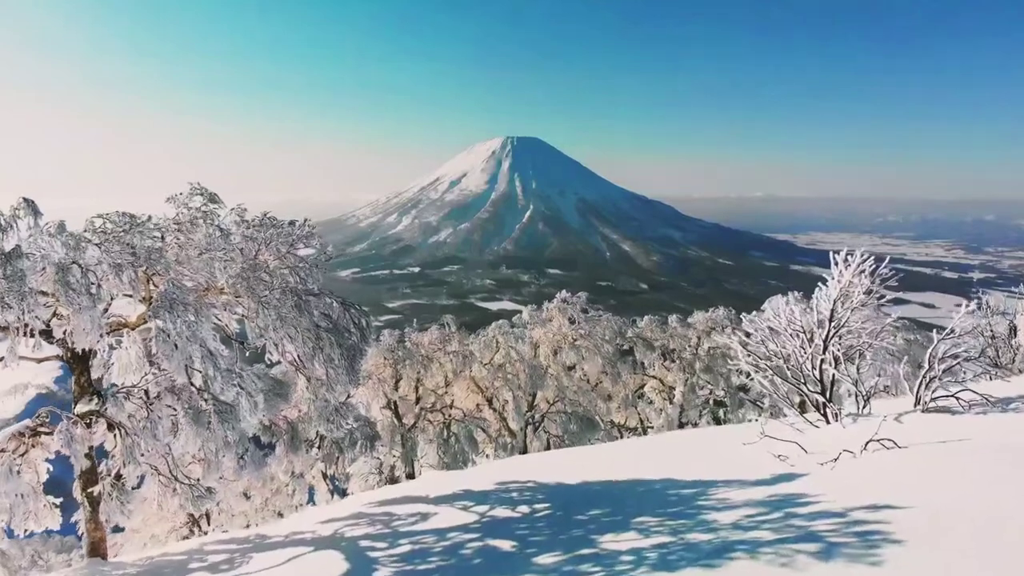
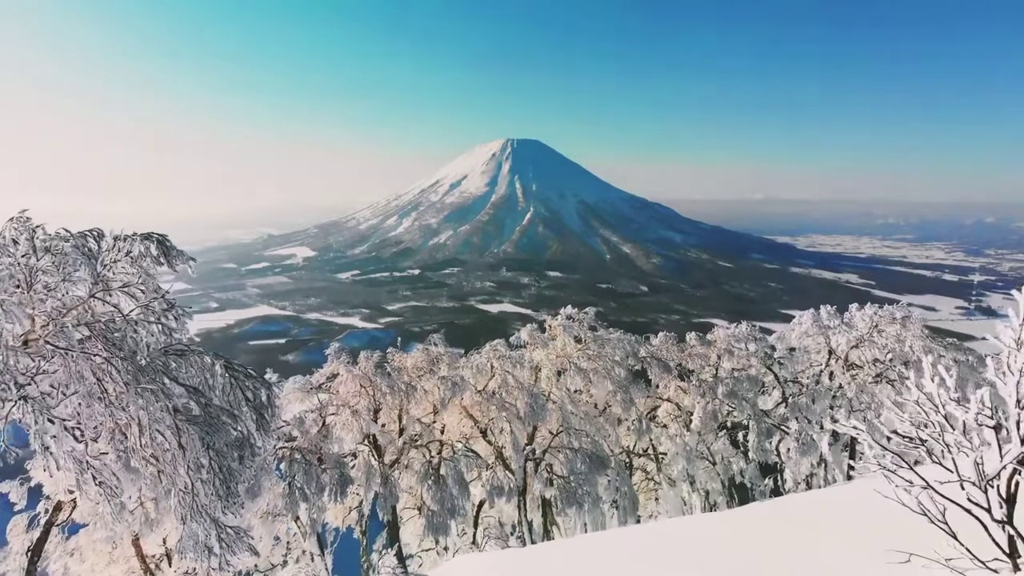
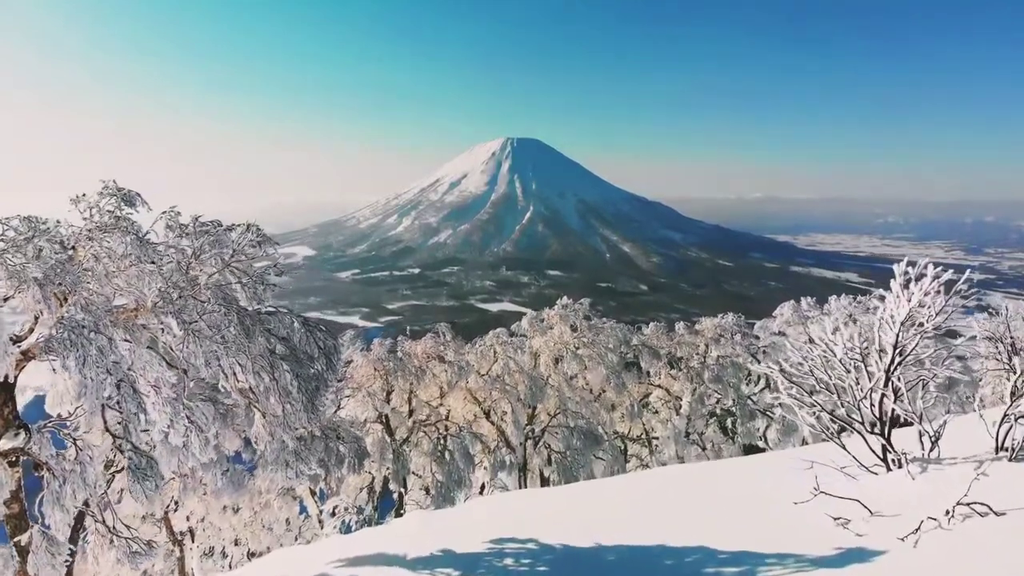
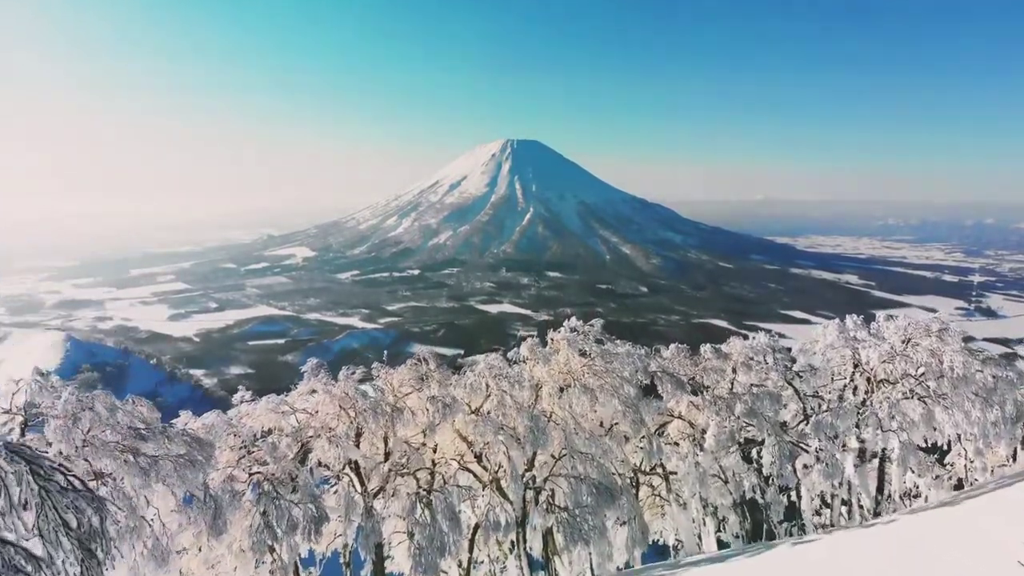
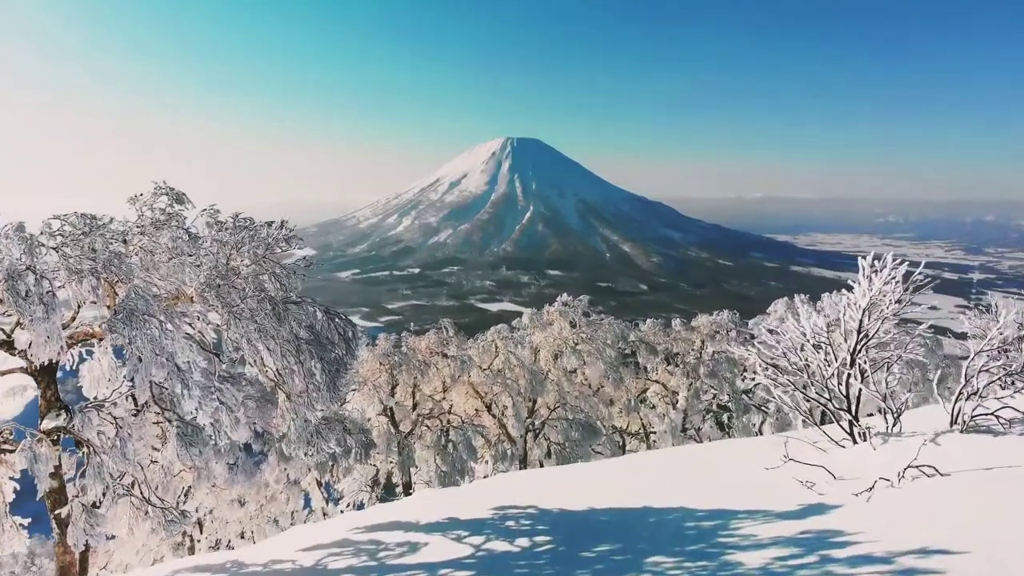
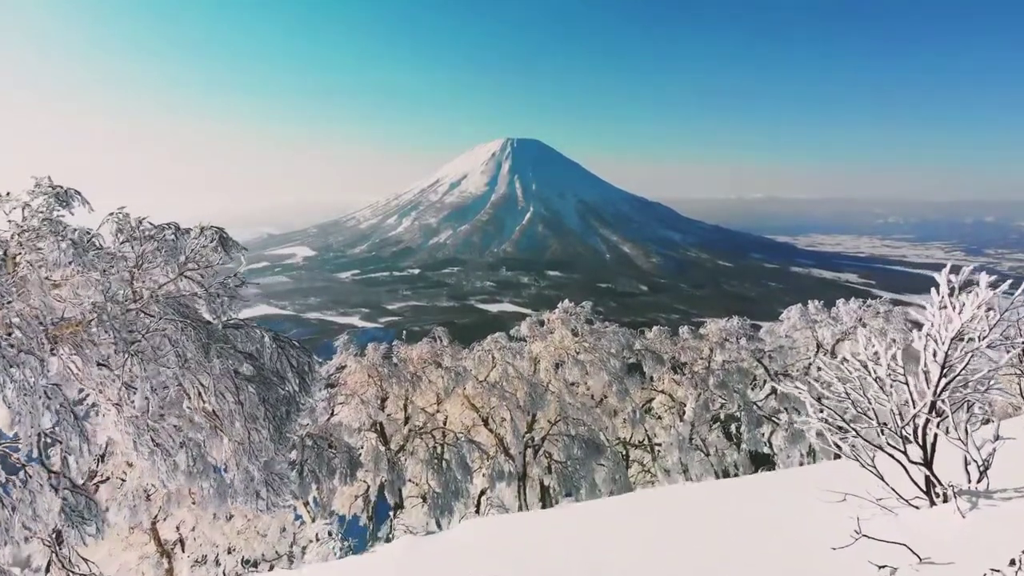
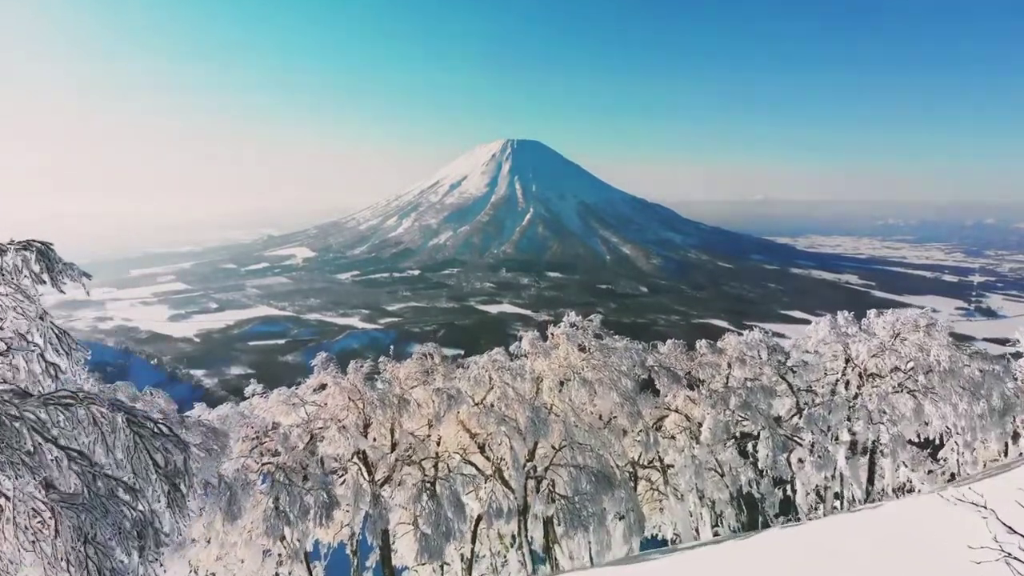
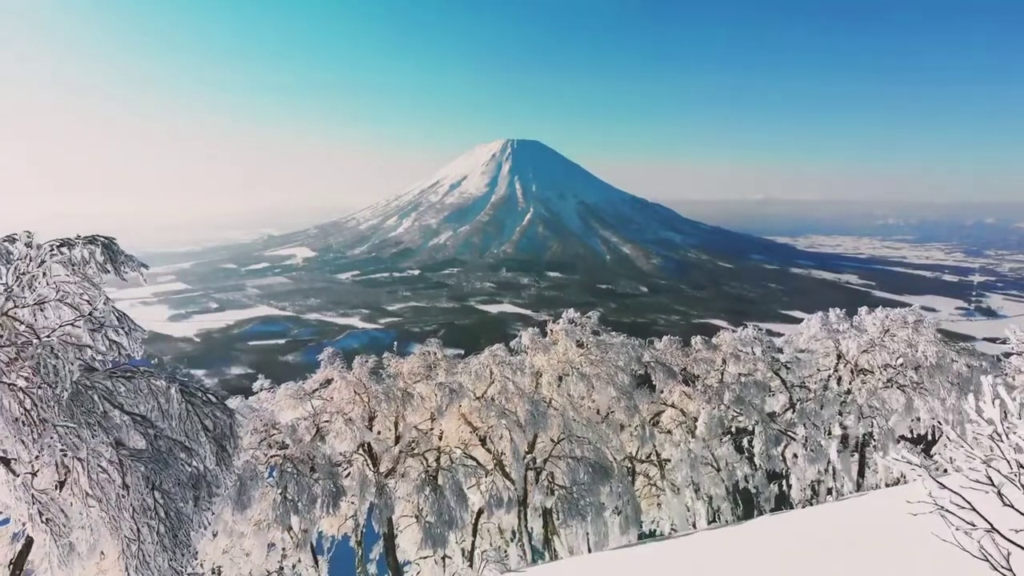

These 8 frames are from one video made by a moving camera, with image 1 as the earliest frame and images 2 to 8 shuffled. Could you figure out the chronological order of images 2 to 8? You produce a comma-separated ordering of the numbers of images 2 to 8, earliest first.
5, 3, 6, 2, 8, 7, 4
